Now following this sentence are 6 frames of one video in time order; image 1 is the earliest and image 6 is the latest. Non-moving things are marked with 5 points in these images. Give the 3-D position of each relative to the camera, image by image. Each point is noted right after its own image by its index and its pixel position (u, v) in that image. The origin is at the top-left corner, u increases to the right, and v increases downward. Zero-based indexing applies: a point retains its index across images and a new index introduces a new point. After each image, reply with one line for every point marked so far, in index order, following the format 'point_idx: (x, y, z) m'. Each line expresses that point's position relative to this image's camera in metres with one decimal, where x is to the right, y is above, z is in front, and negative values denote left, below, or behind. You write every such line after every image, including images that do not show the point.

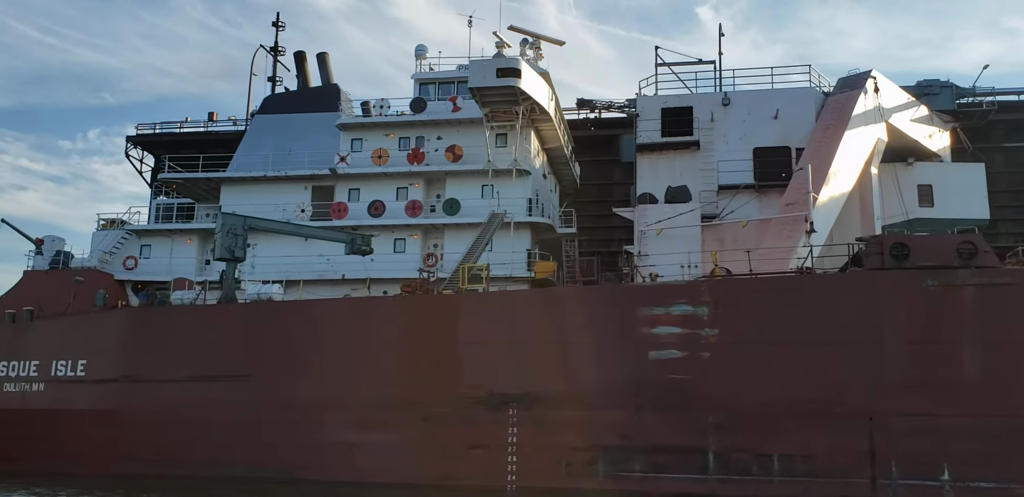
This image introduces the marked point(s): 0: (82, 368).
0: (-6.3, -1.7, +13.5) m
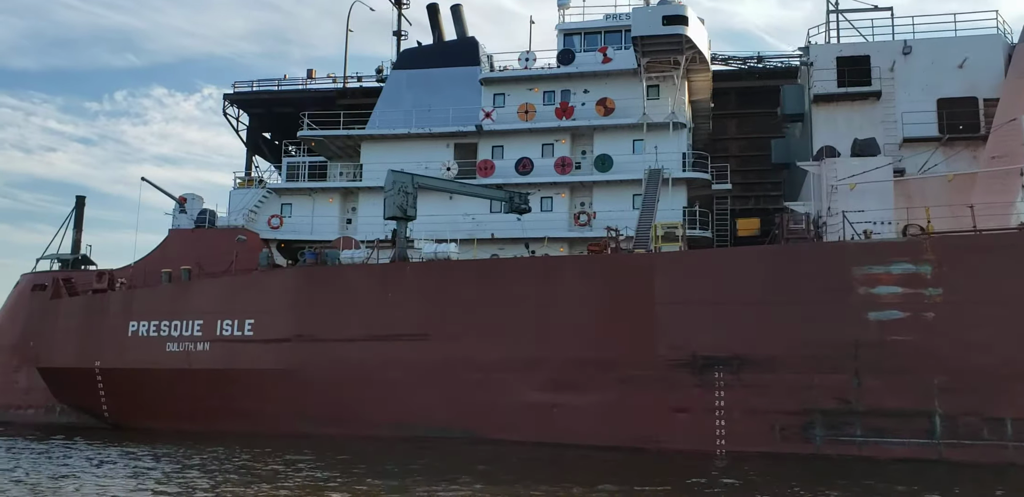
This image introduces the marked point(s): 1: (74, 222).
0: (-3.8, -1.1, +13.3) m
1: (-8.6, +0.5, +18.2) m
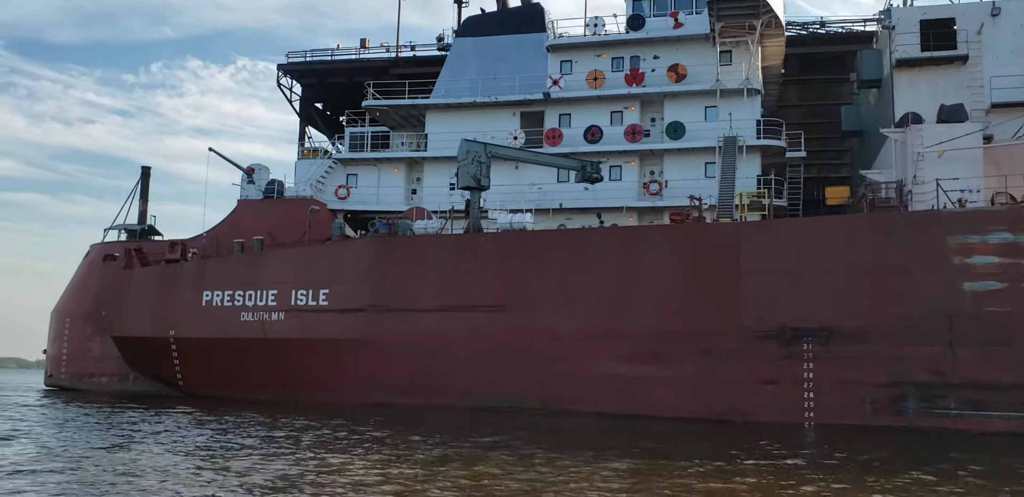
0: (-2.7, -0.7, +13.3) m
1: (-7.4, +1.1, +18.3) m
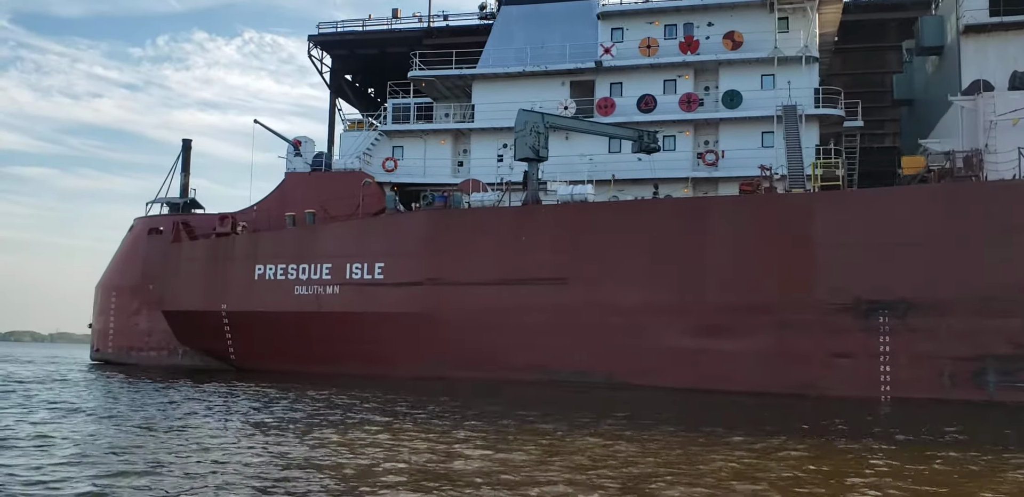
0: (-1.9, -0.3, +13.2) m
1: (-6.5, +1.7, +18.2) m
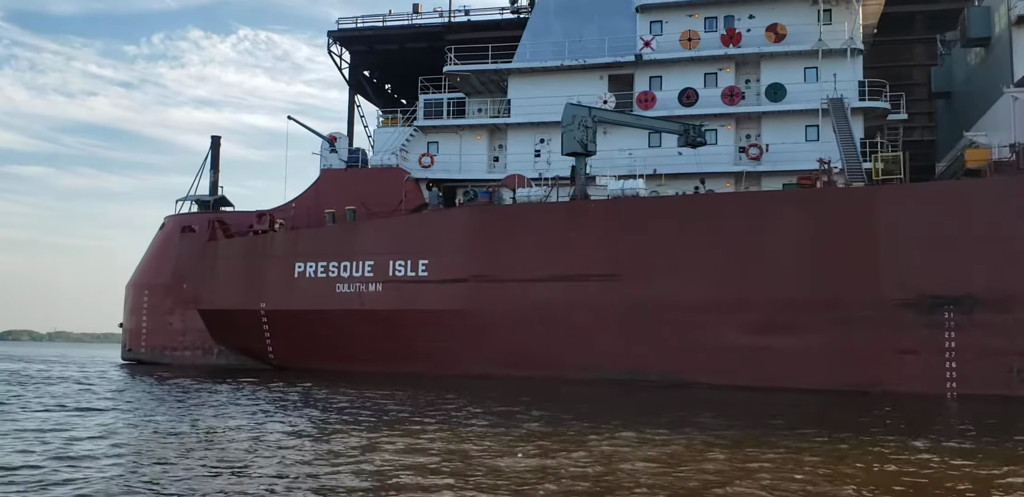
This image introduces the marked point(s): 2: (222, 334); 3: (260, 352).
0: (-1.2, -0.3, +13.0) m
1: (-5.9, +1.7, +18.0) m
2: (-4.7, -1.4, +15.0) m
3: (-4.0, -1.6, +14.7) m
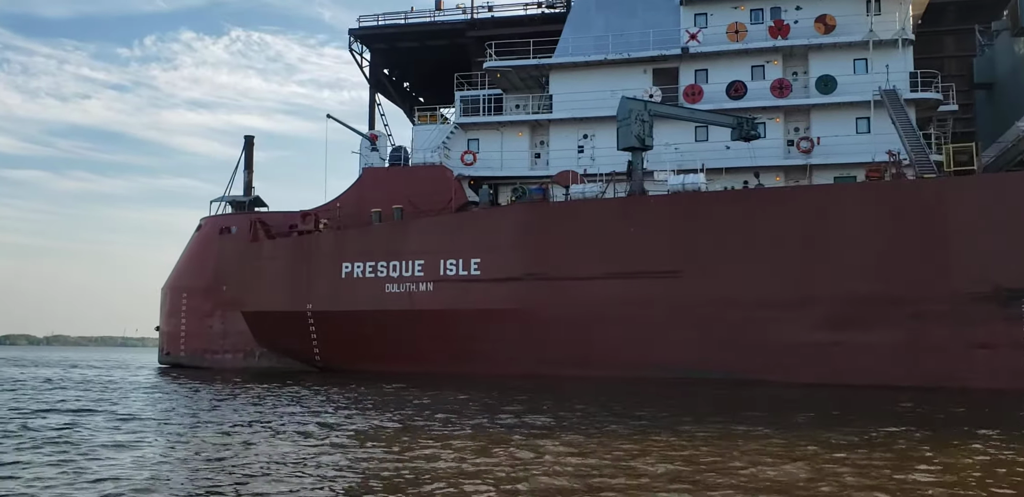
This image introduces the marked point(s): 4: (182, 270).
0: (-0.5, -0.3, +12.8) m
1: (-5.2, +1.7, +17.8) m
2: (-4.0, -1.4, +14.8) m
3: (-3.3, -1.7, +14.5) m
4: (-5.8, -0.4, +16.2) m
